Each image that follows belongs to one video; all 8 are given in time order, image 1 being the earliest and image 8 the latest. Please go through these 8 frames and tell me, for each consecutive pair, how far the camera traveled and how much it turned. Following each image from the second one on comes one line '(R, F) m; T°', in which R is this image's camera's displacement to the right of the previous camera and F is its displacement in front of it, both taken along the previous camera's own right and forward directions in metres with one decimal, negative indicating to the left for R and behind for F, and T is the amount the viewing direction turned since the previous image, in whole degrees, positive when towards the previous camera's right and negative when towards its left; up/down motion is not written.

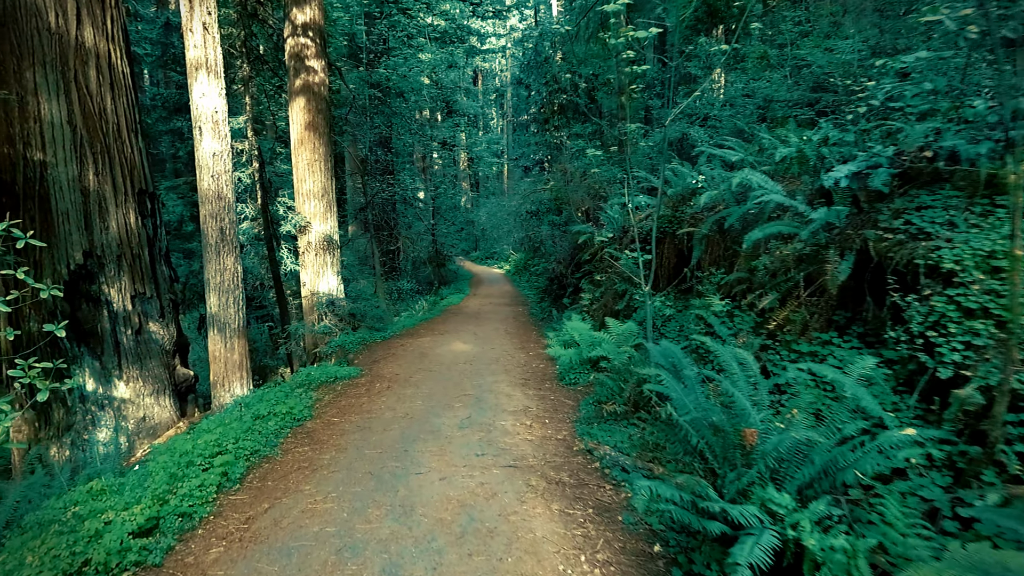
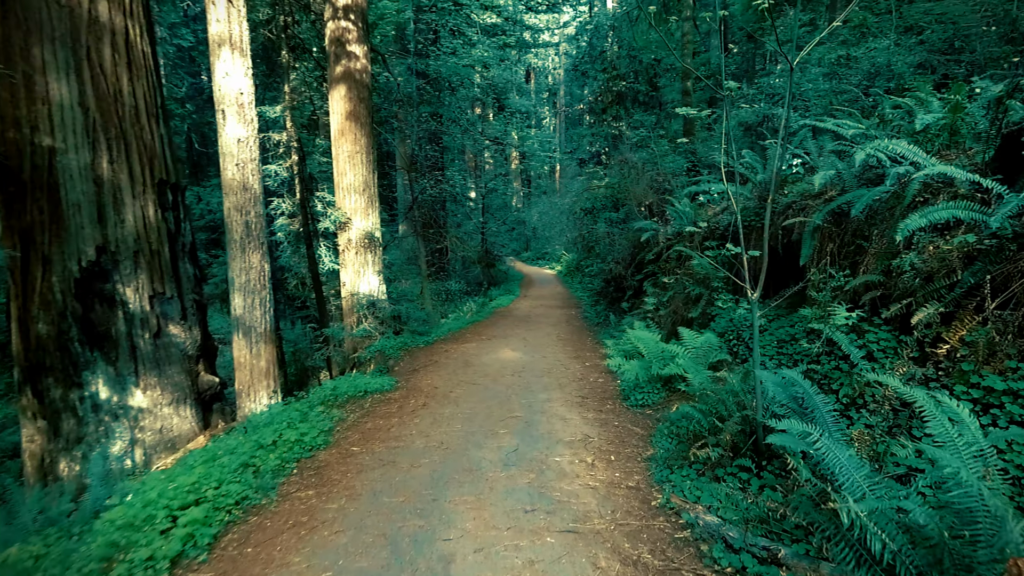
(-0.1, +1.0) m; -5°
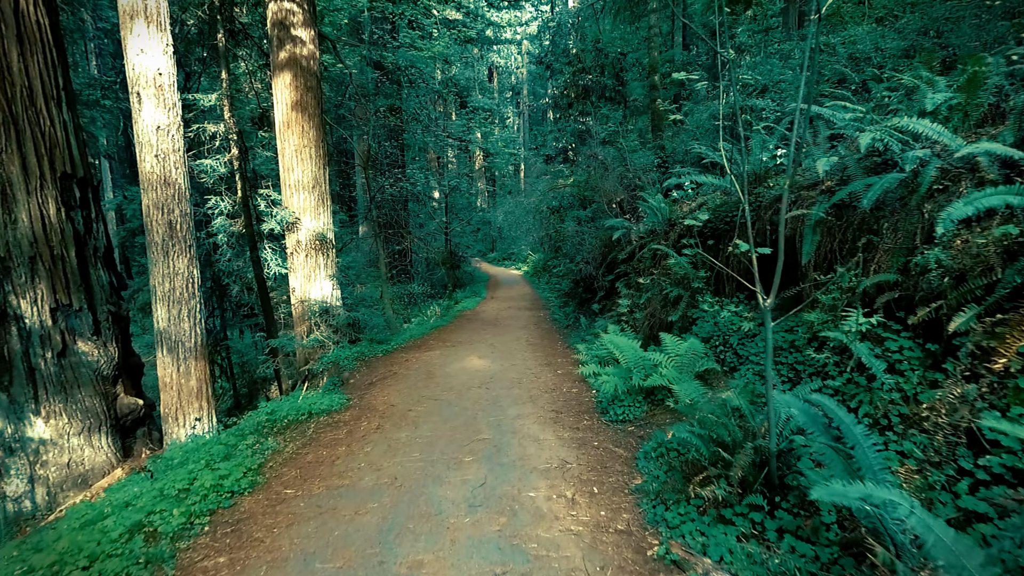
(0.0, +0.7) m; +3°
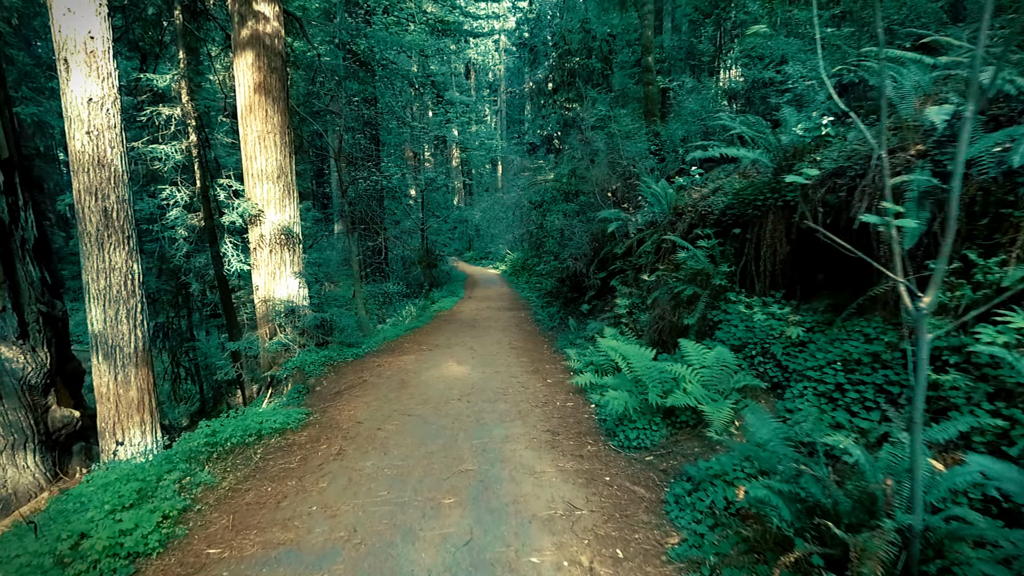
(-0.1, +0.9) m; +2°
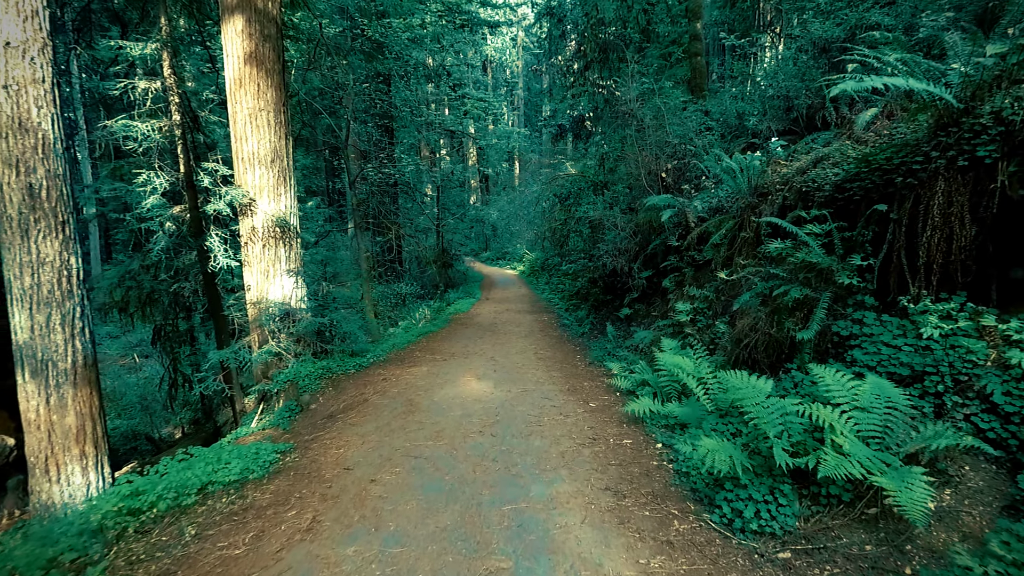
(-0.2, +1.3) m; -2°
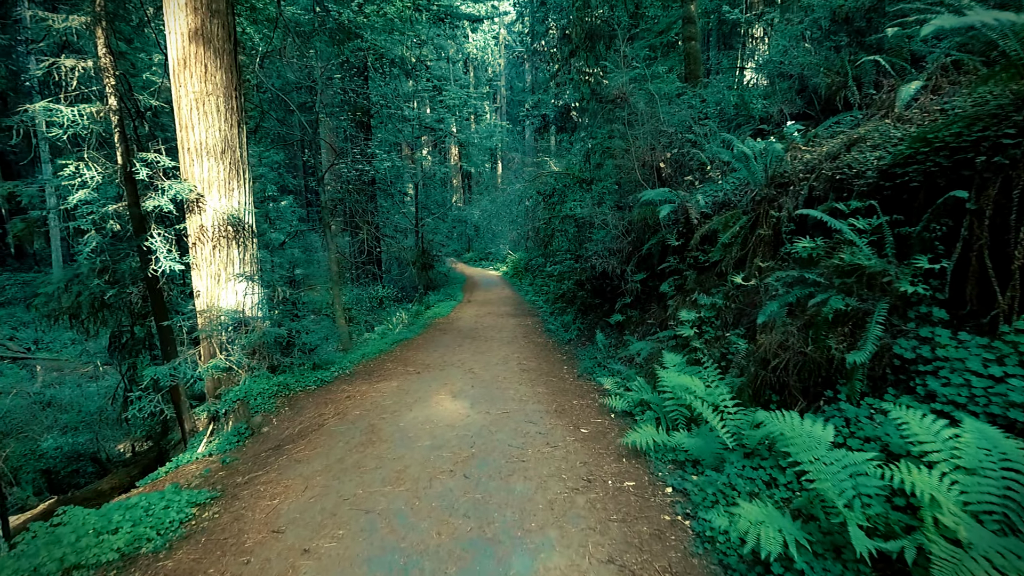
(0.0, +0.8) m; +2°
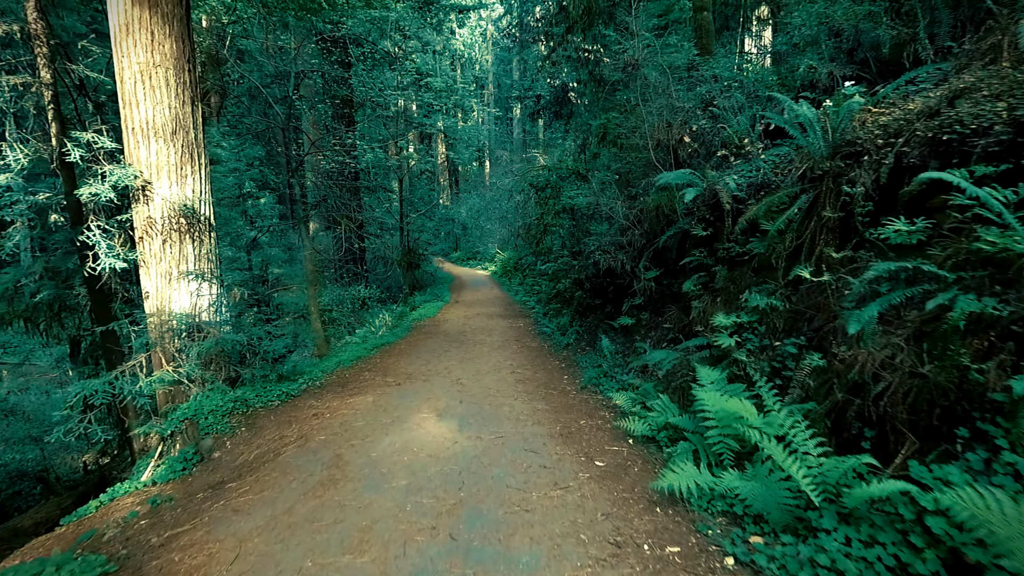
(-0.1, +0.9) m; +1°
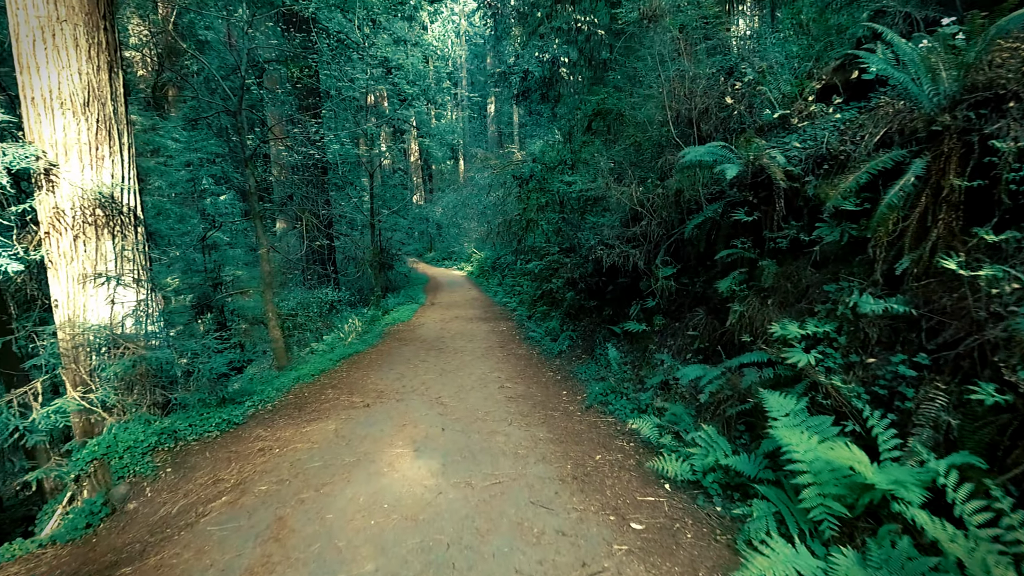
(-0.1, +1.0) m; +2°
